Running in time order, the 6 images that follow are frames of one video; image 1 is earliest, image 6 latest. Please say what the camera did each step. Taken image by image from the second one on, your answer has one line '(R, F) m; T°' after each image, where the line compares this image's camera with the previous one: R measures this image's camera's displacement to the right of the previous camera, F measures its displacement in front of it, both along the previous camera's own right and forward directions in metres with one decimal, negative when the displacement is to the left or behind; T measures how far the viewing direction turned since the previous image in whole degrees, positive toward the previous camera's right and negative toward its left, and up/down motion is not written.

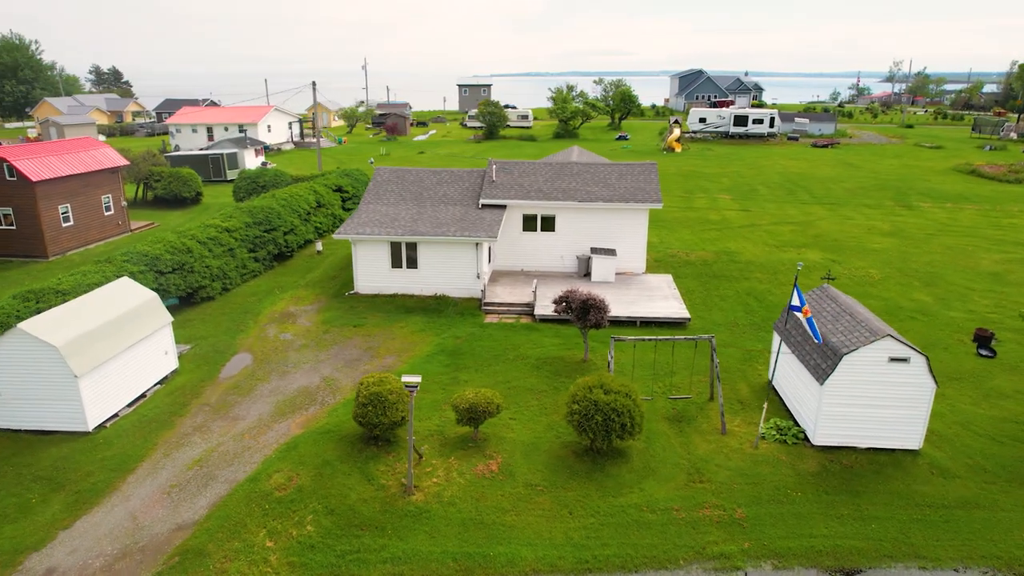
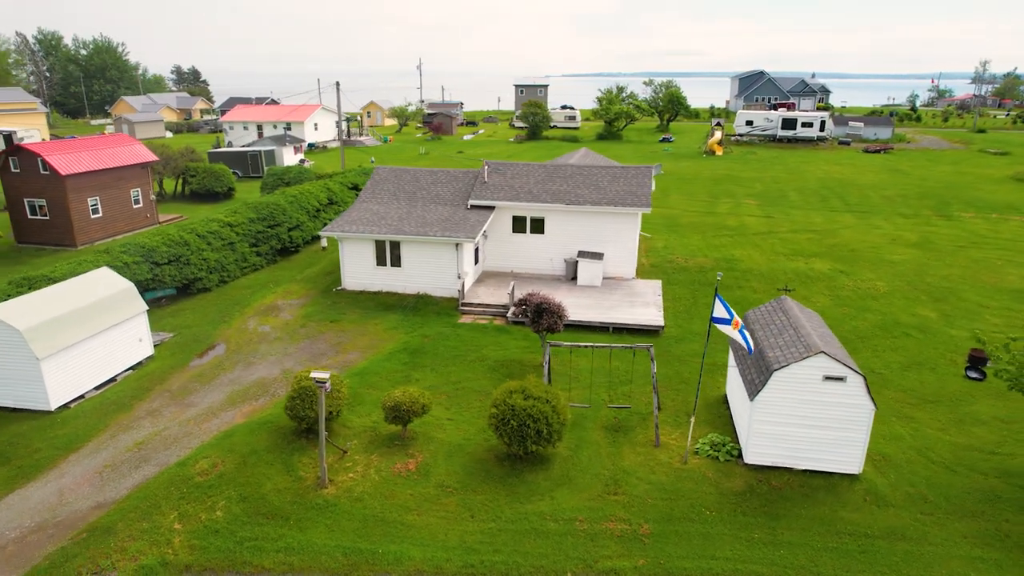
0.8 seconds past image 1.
(+2.8, +0.1) m; -6°
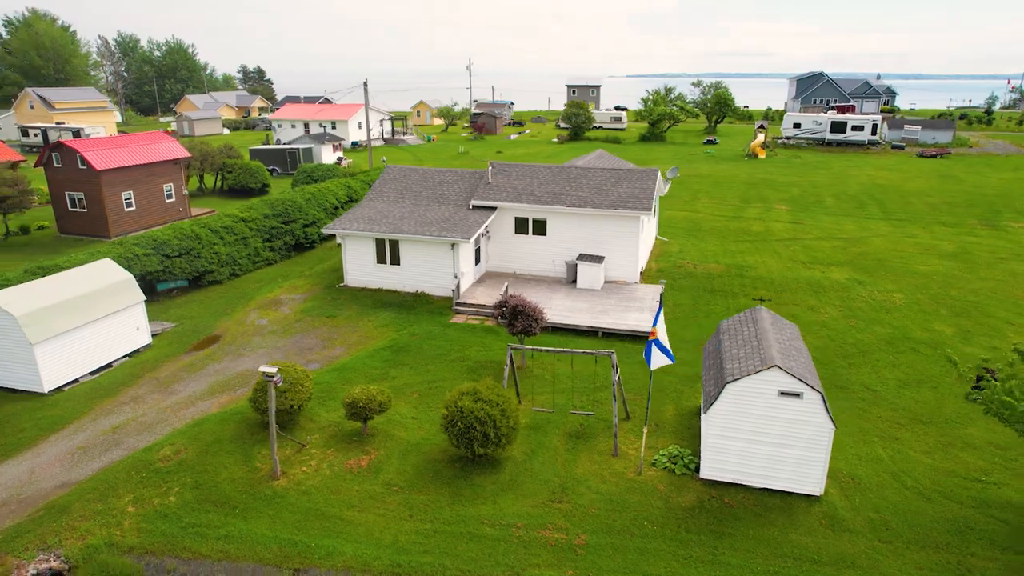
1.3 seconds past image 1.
(+2.0, +0.2) m; -5°
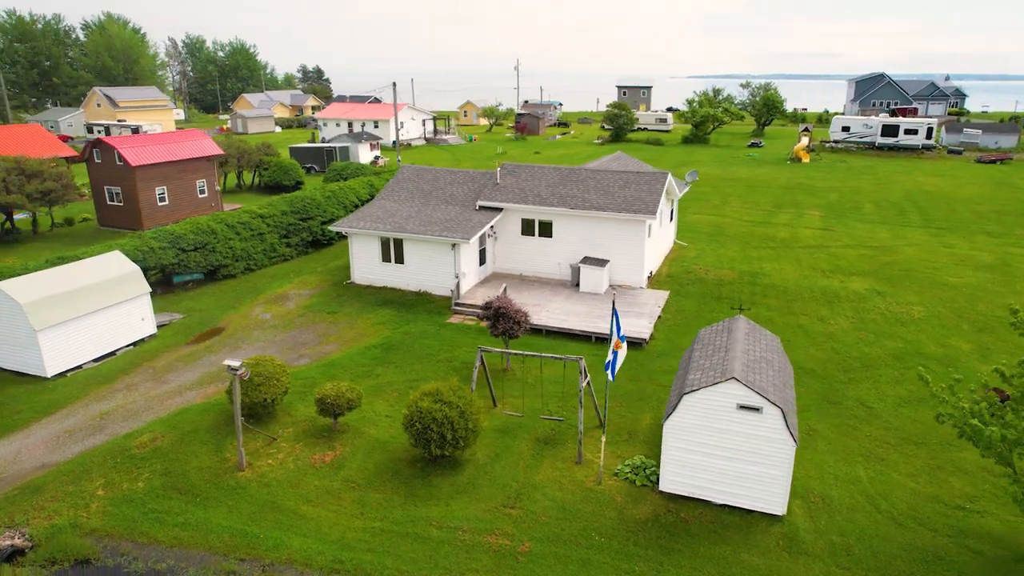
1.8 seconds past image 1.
(+1.7, +0.2) m; -5°
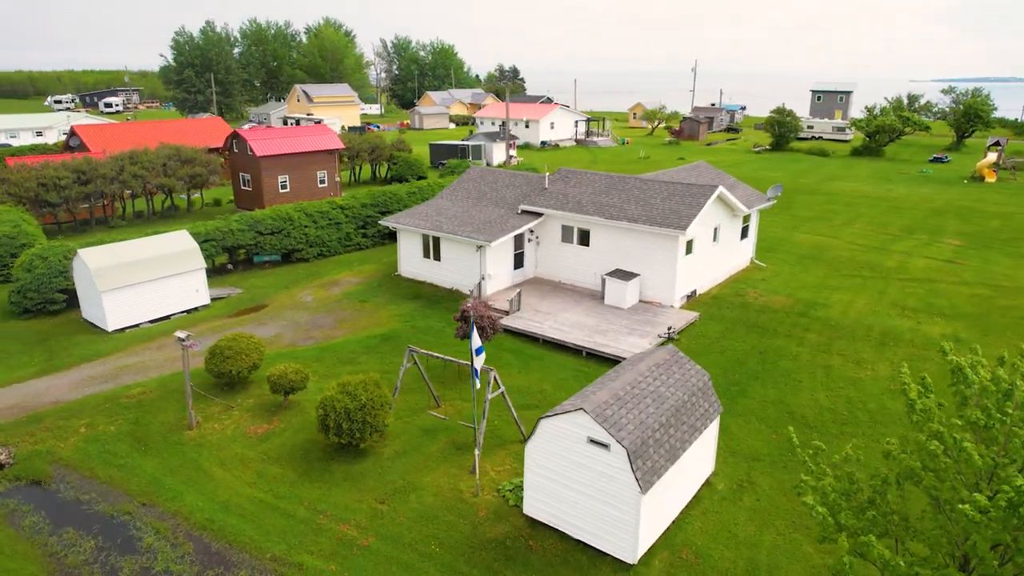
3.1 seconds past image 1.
(+5.4, +0.8) m; -16°
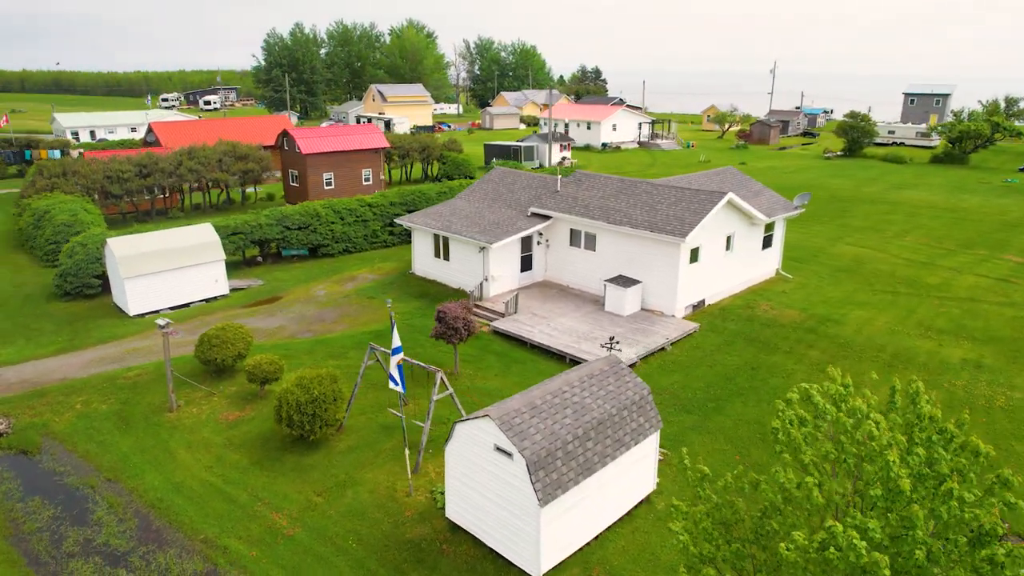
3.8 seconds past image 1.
(+2.6, +0.2) m; -7°
